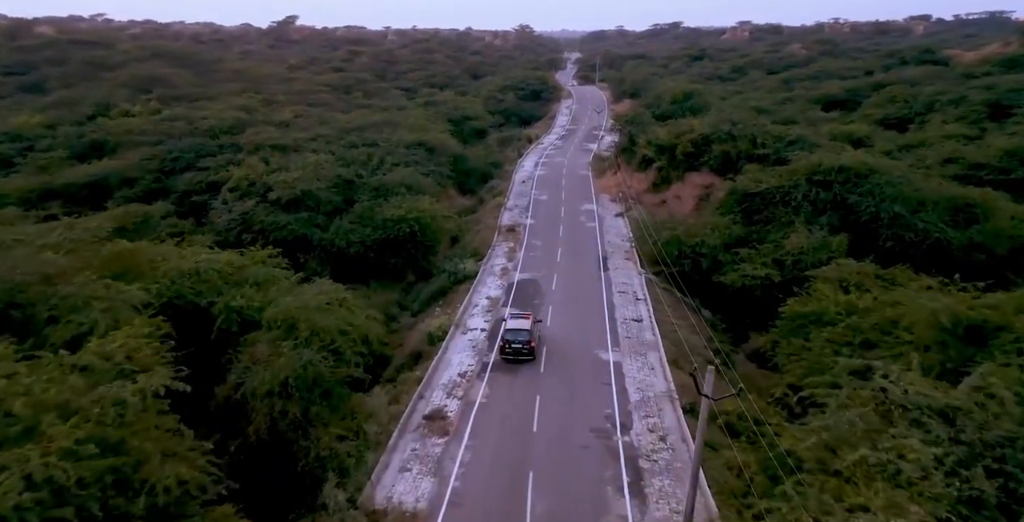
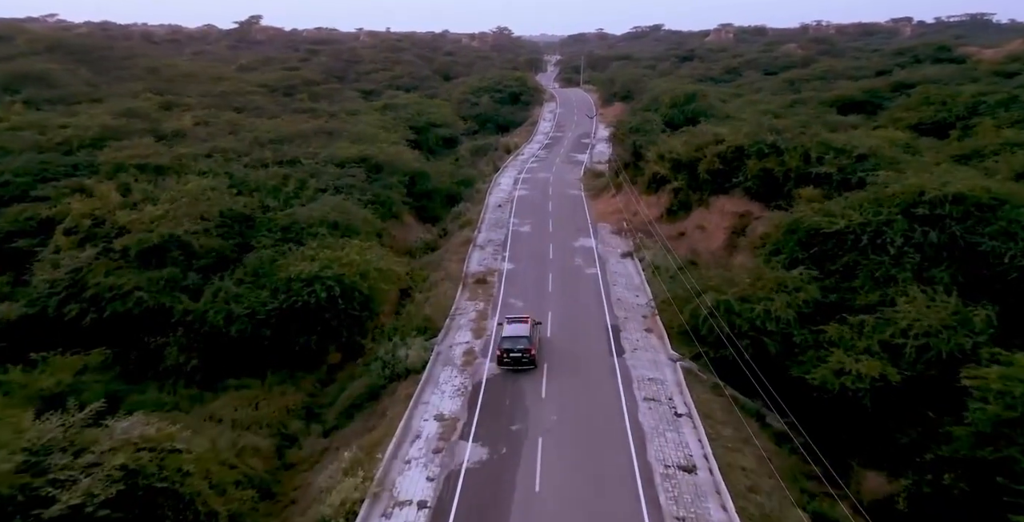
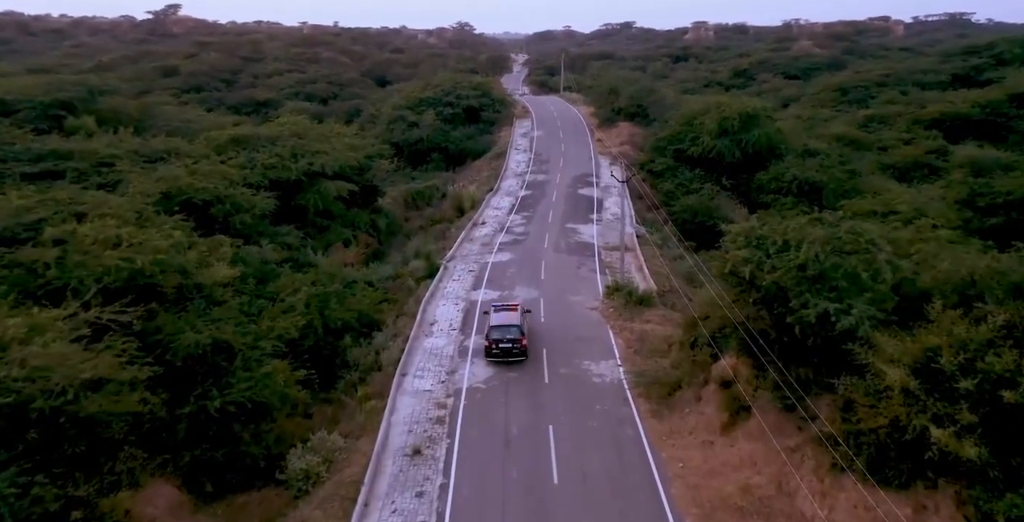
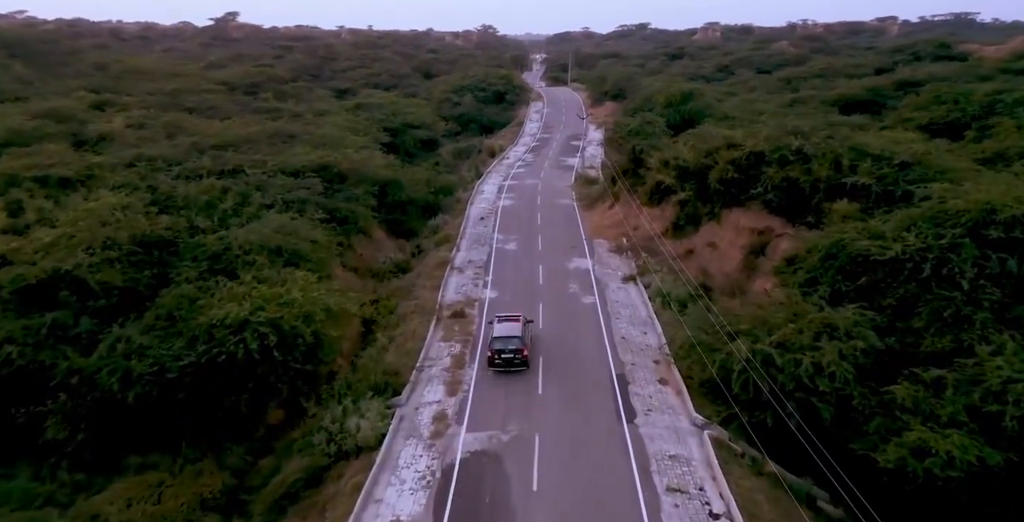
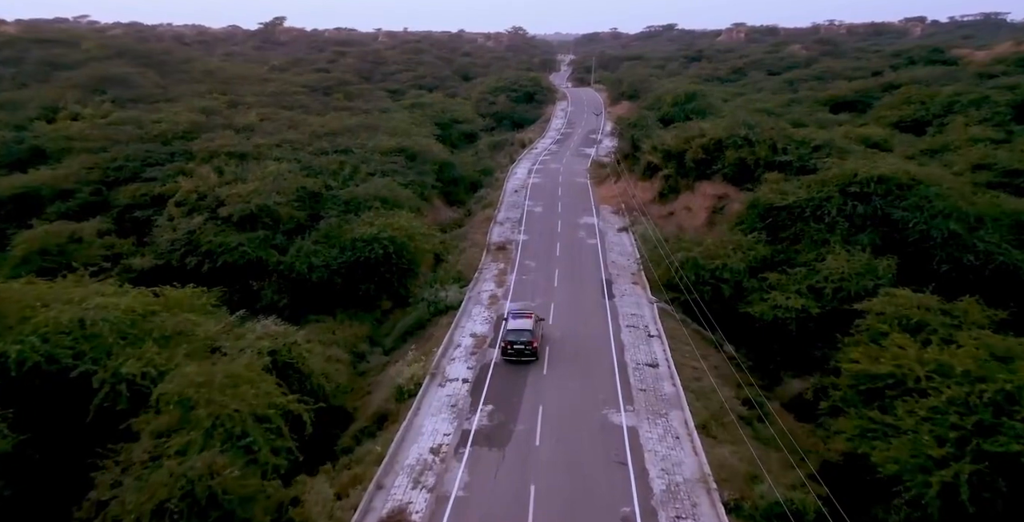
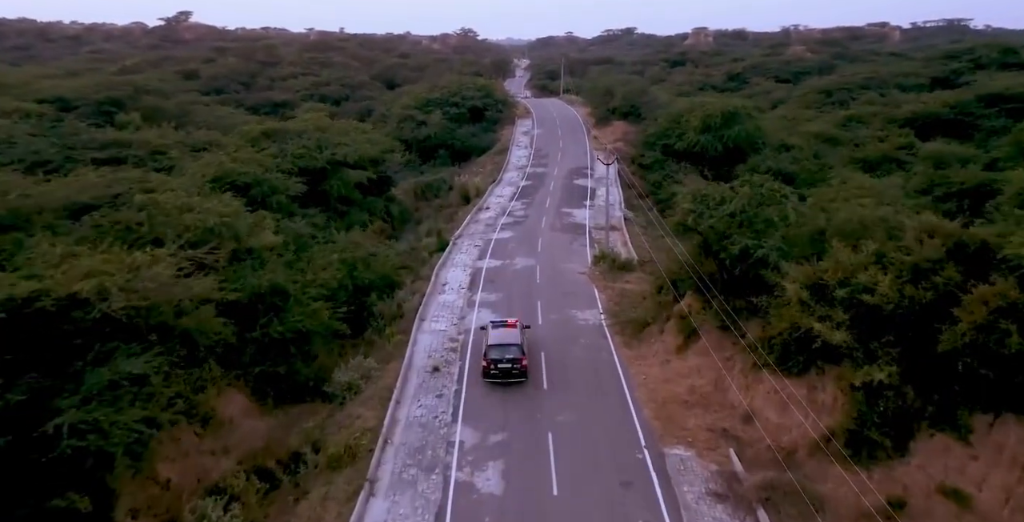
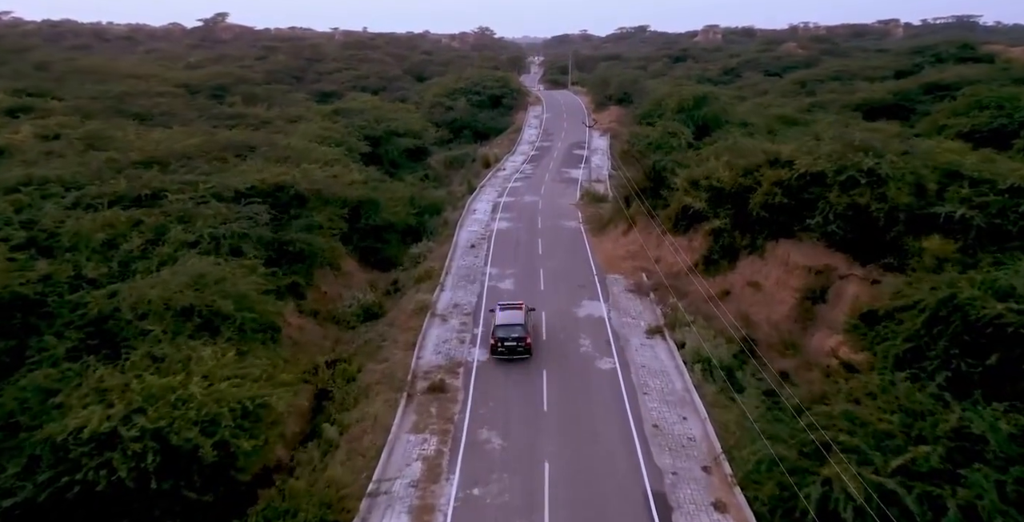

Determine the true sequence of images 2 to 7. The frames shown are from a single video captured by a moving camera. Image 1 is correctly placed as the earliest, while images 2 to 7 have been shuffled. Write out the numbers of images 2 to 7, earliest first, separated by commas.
5, 2, 4, 7, 6, 3
